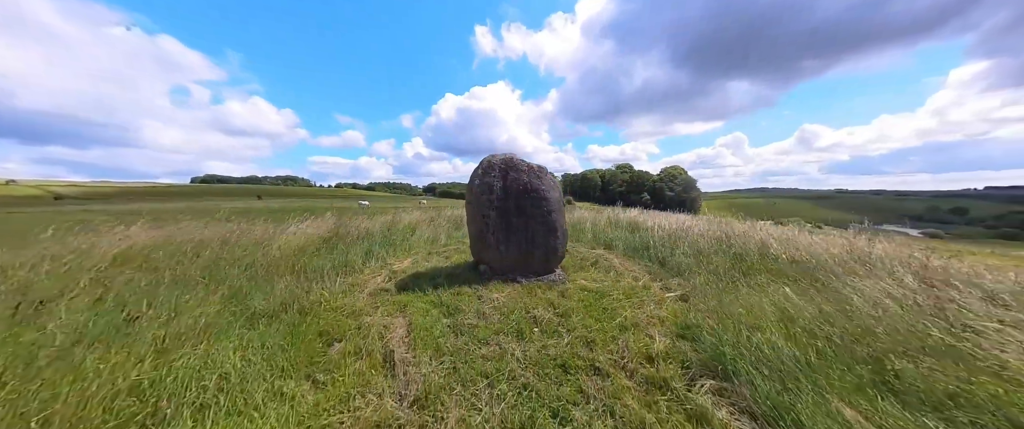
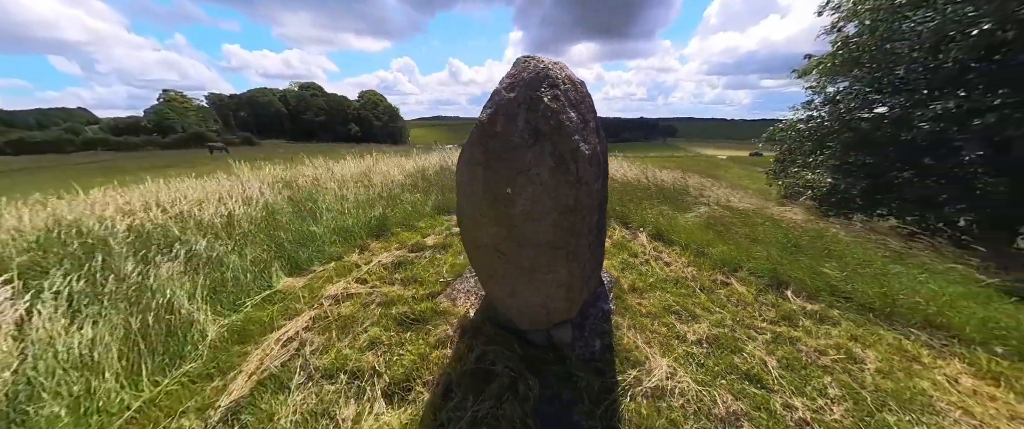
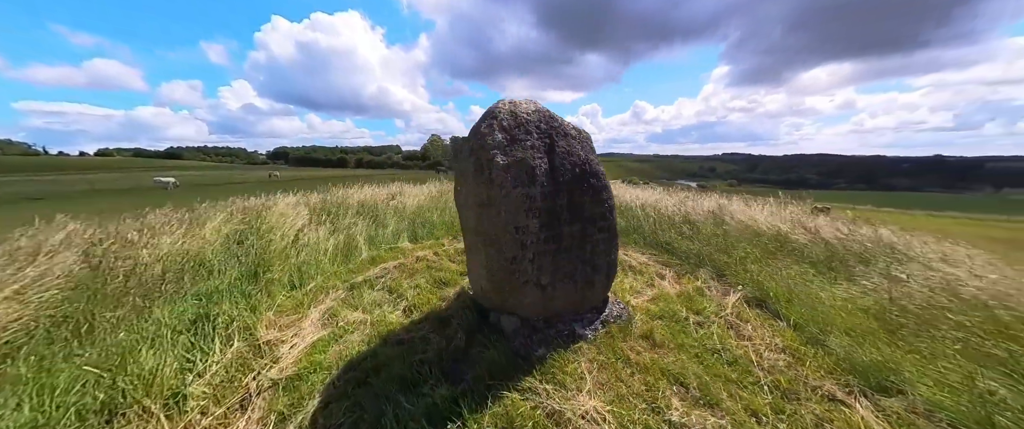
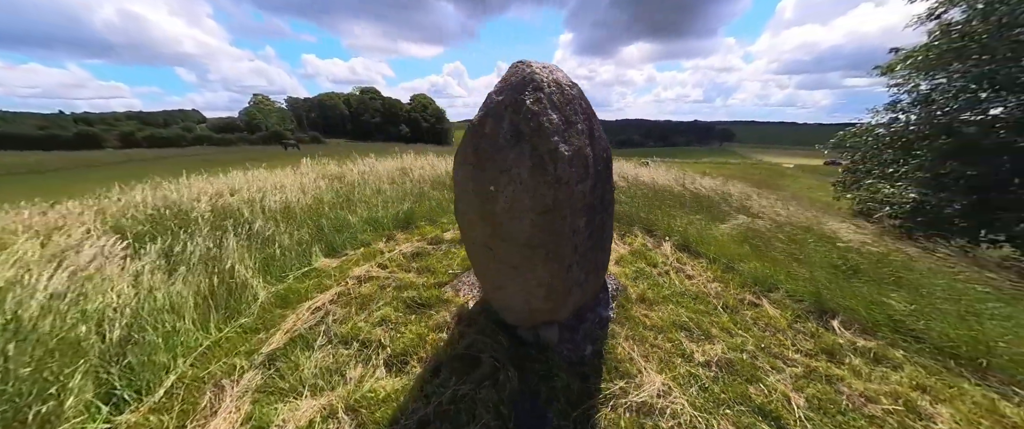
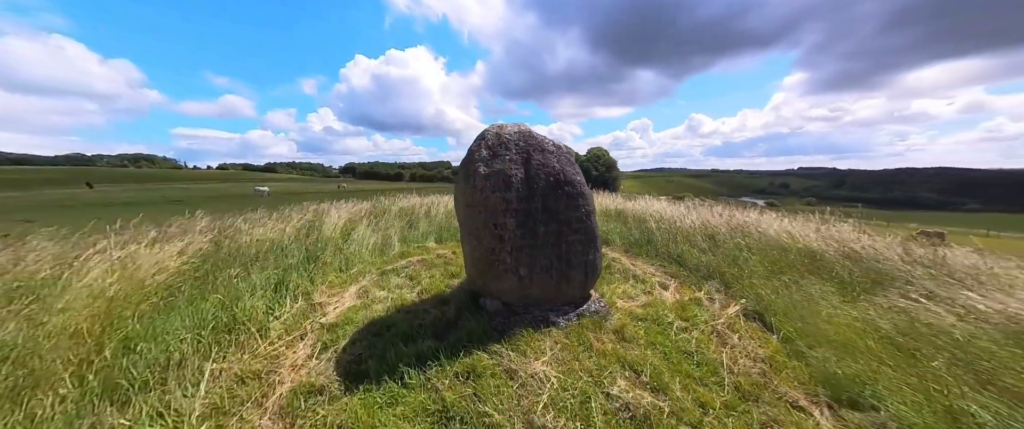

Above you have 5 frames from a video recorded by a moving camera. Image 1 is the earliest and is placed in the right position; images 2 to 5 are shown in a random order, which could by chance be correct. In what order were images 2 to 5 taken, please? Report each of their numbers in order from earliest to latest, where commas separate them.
5, 3, 4, 2
